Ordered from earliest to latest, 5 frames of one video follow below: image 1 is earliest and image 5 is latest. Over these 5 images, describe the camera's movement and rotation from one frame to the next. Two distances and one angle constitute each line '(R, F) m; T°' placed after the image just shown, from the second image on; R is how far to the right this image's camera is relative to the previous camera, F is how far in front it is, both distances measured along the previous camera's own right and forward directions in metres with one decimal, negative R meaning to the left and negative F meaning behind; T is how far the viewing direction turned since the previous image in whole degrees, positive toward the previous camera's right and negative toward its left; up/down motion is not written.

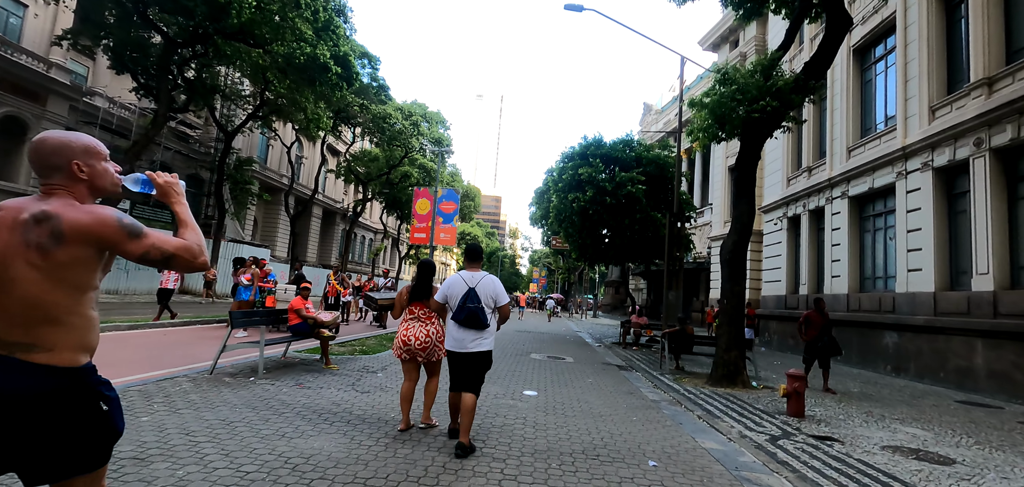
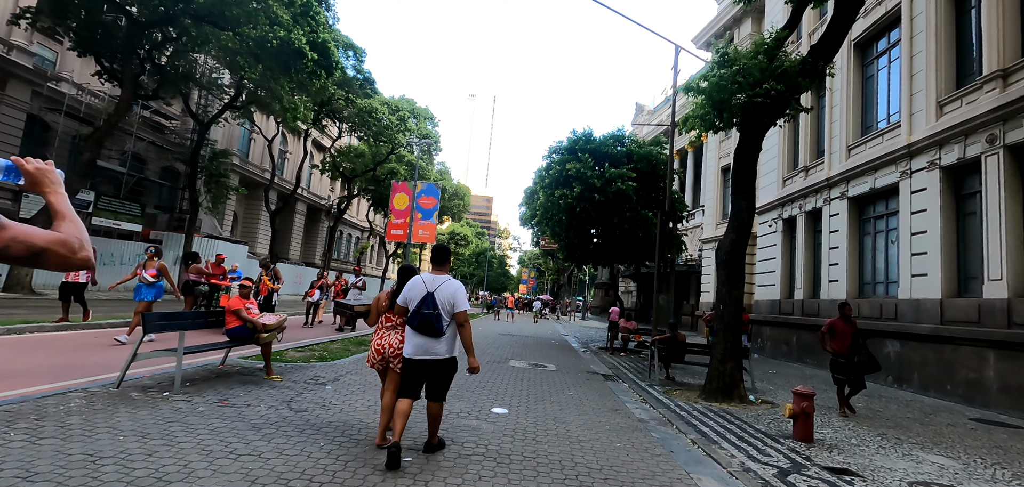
(+0.2, +0.8) m; +1°
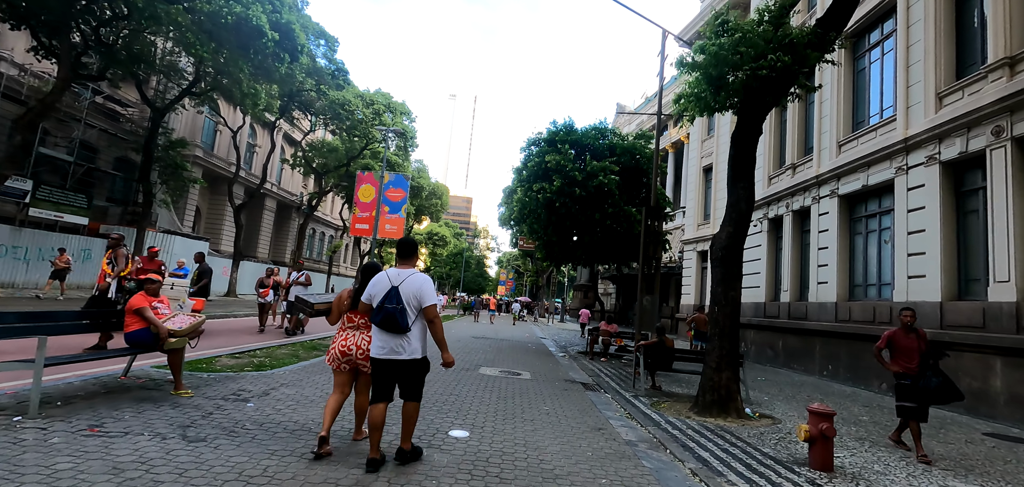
(+0.1, +1.0) m; +2°
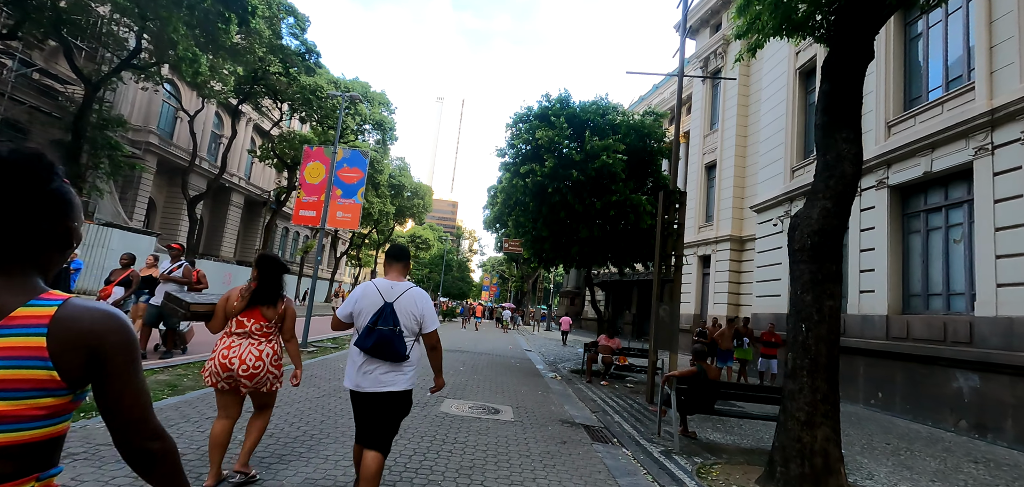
(+0.1, +2.5) m; +2°
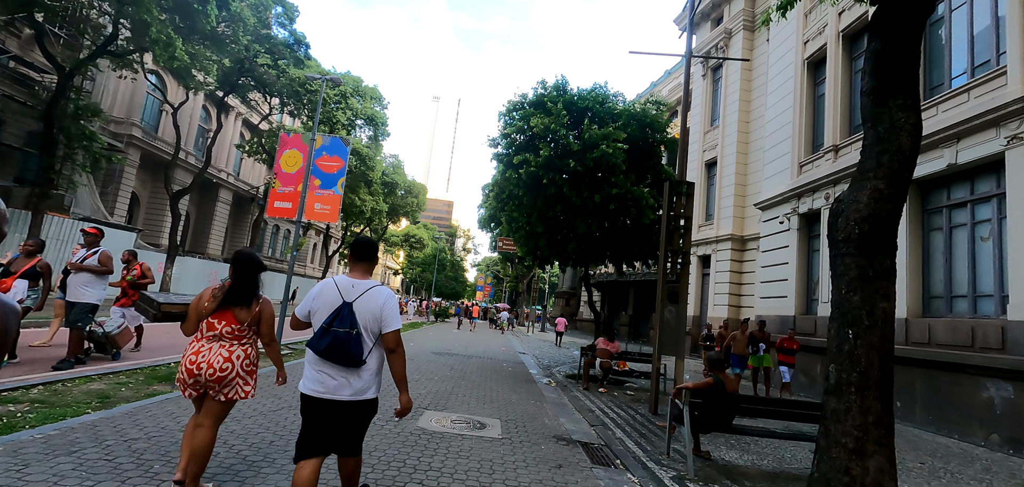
(+0.1, +0.8) m; 0°
